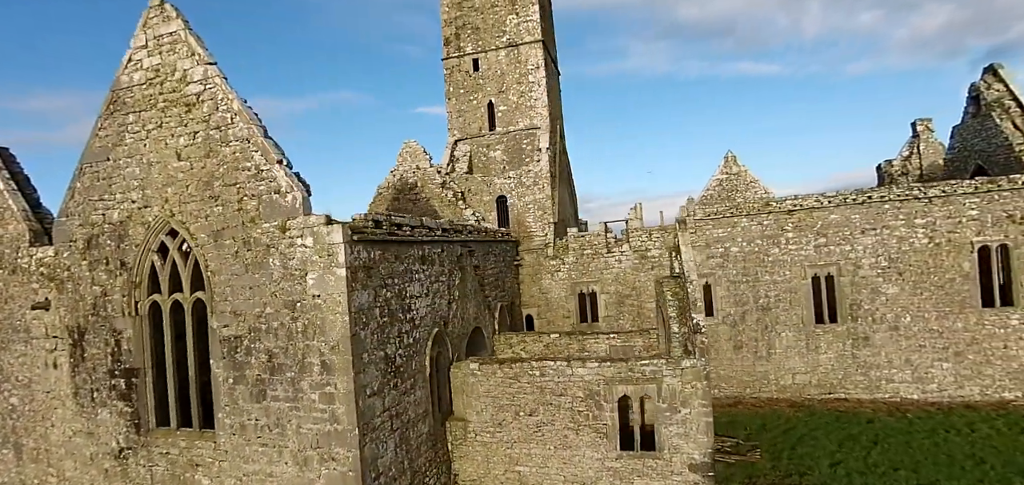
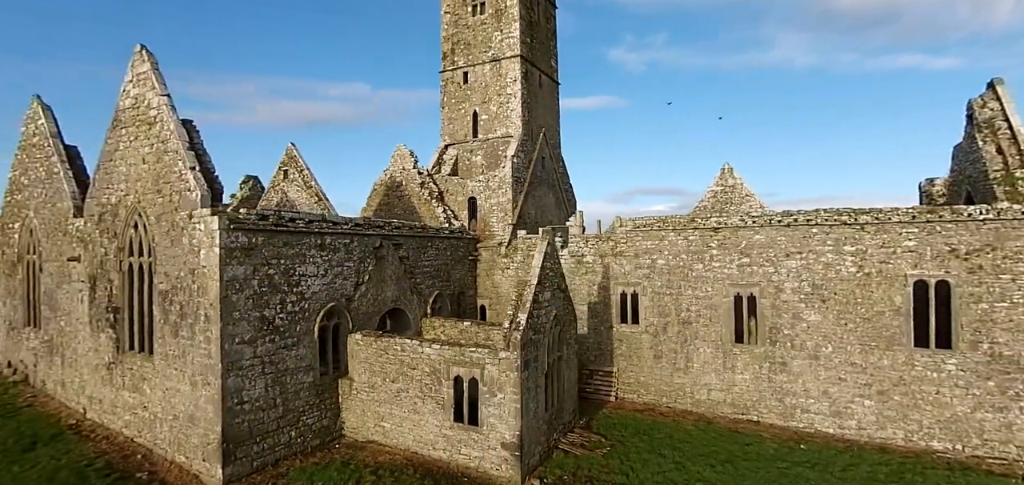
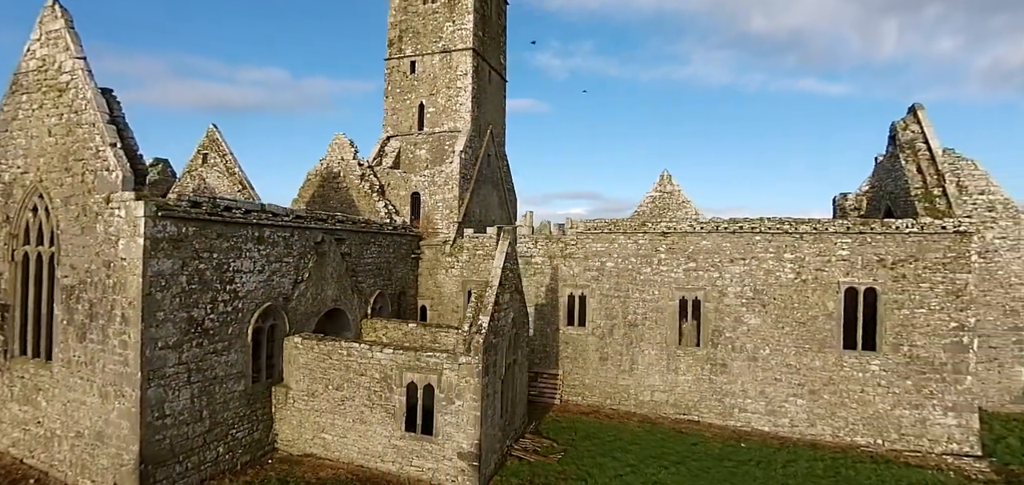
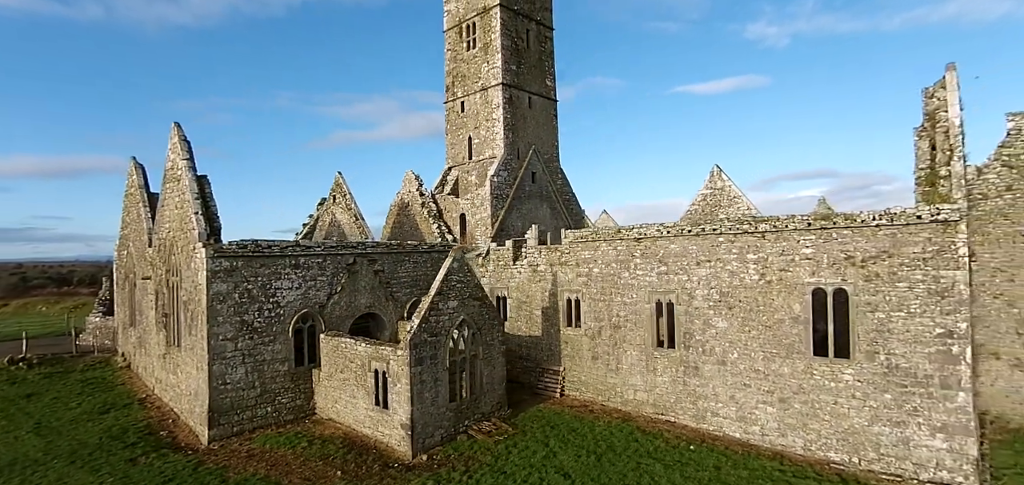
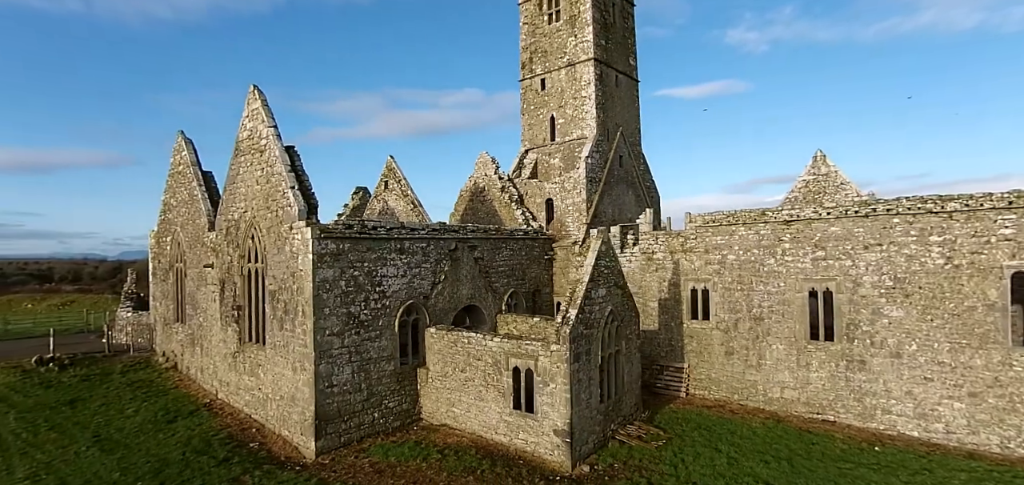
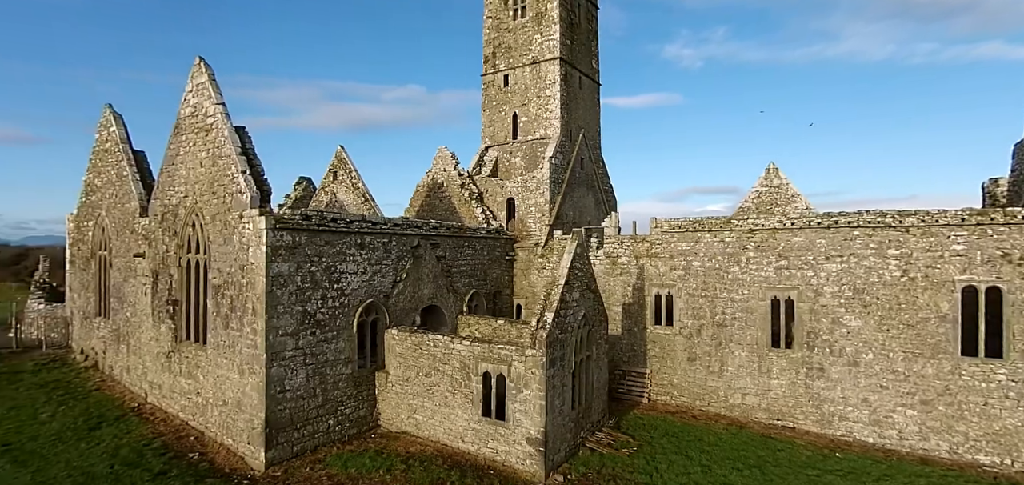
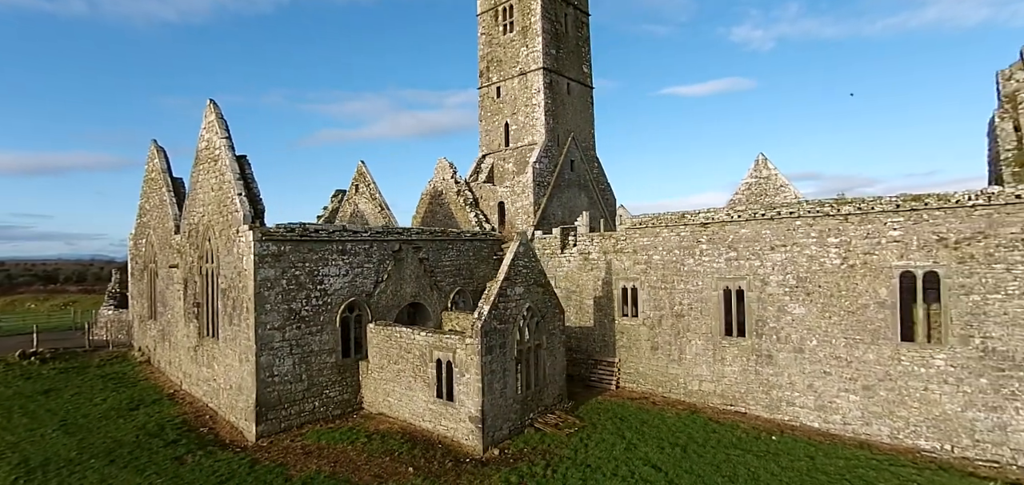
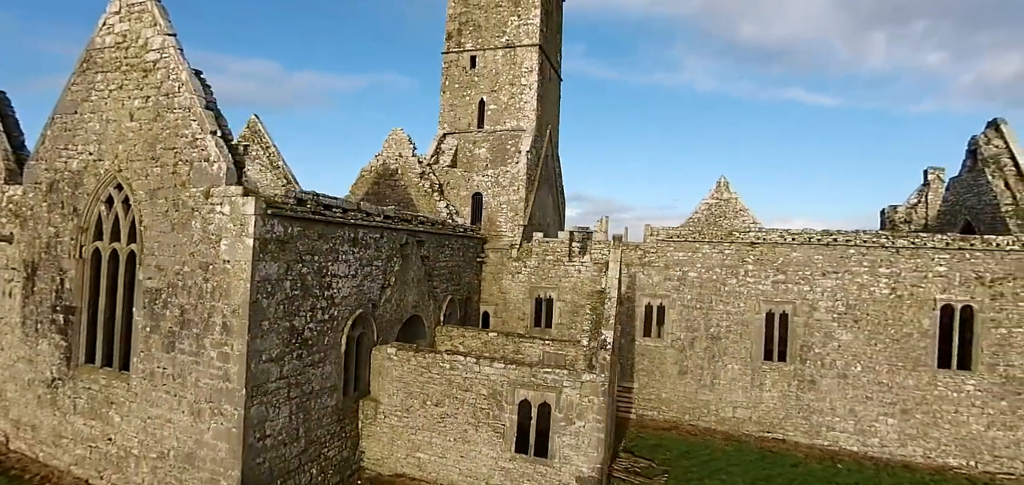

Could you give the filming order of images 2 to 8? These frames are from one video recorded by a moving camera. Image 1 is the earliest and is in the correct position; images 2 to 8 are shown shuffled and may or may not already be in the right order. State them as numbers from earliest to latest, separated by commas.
8, 3, 2, 6, 5, 7, 4
